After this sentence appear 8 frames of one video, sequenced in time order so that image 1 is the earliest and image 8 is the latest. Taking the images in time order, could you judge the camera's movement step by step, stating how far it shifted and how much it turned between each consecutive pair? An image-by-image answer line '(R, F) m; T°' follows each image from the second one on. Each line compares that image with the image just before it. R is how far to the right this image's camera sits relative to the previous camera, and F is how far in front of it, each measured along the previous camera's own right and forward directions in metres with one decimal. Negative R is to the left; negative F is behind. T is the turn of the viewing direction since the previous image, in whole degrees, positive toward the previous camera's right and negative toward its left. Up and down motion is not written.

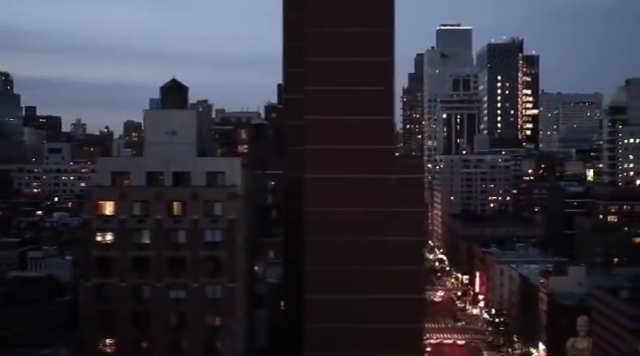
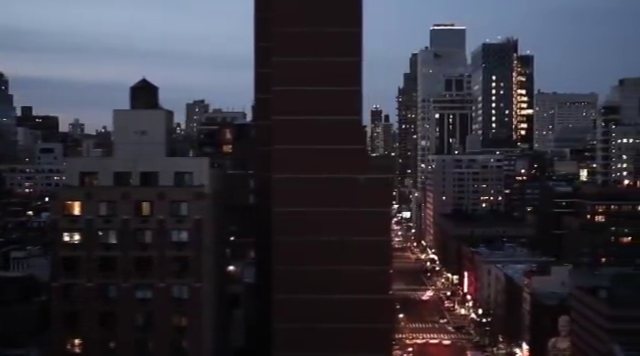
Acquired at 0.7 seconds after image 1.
(+0.6, 0.0) m; 0°
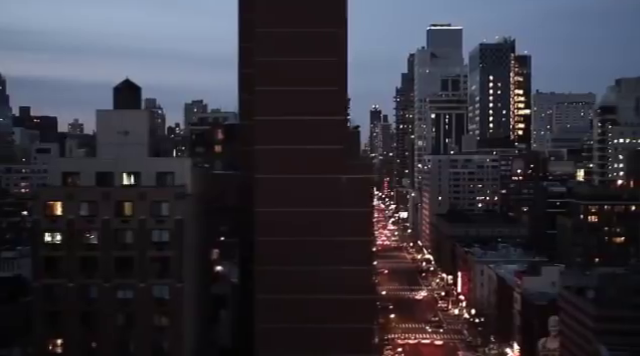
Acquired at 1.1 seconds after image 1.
(+0.3, 0.0) m; 0°
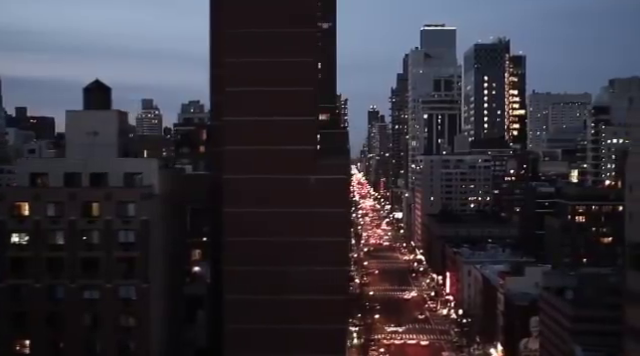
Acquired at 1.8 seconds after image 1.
(+0.6, 0.0) m; 0°
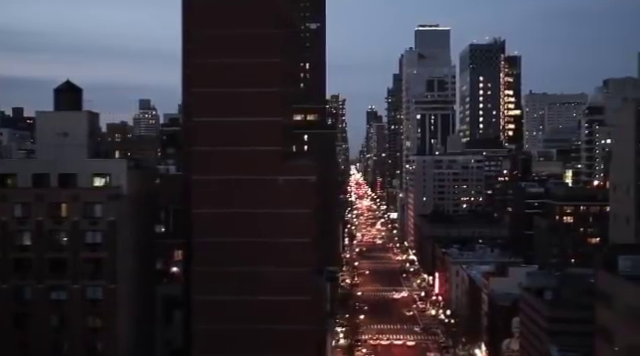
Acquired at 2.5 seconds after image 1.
(+0.6, 0.0) m; 0°
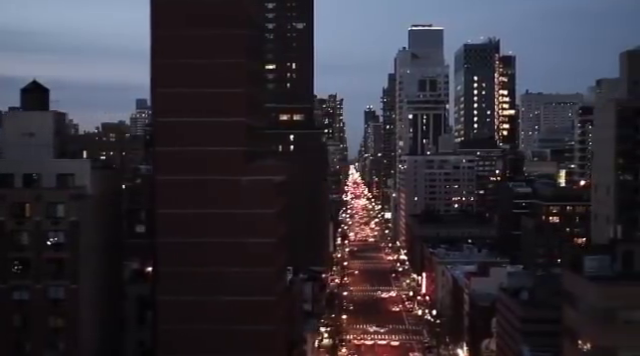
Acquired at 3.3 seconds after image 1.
(+0.6, 0.0) m; 0°
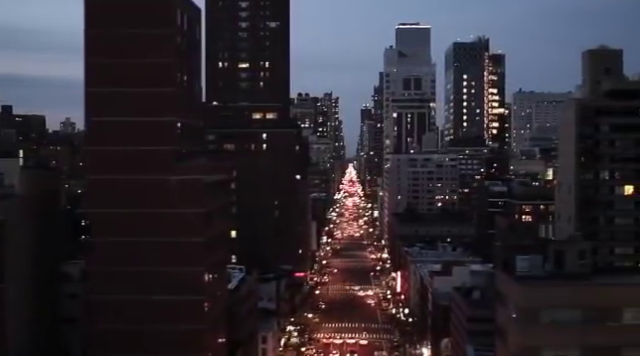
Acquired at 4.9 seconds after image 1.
(+1.3, 0.0) m; 0°
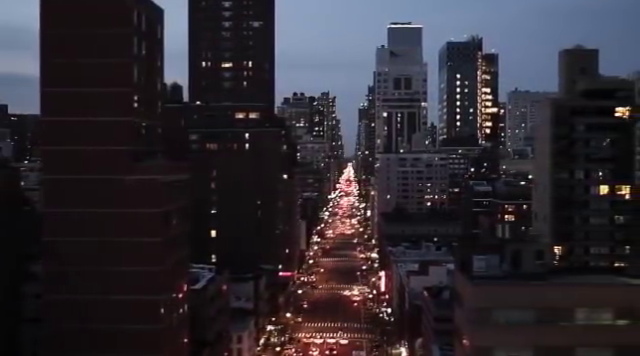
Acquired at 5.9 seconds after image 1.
(+0.8, 0.0) m; 0°
